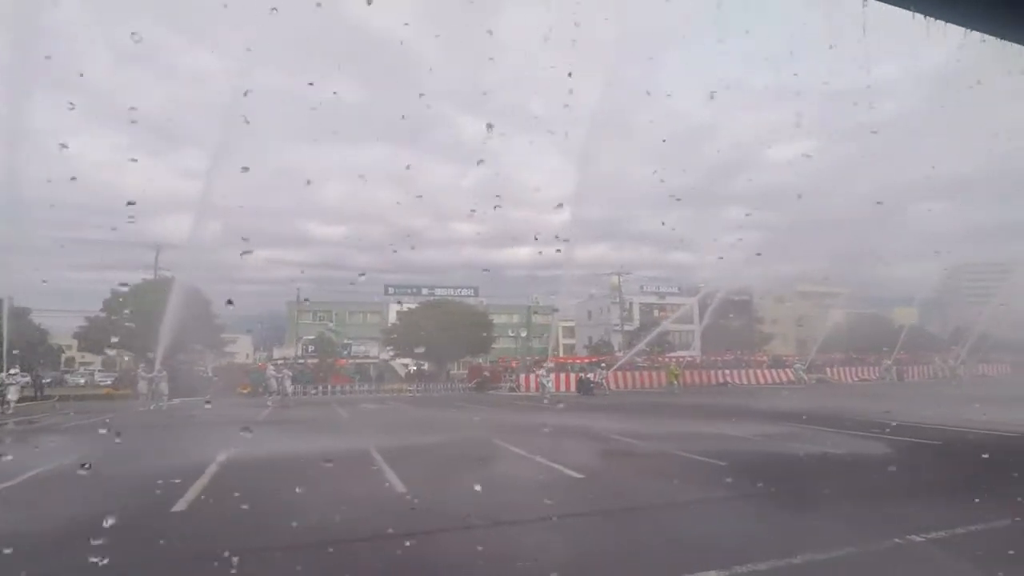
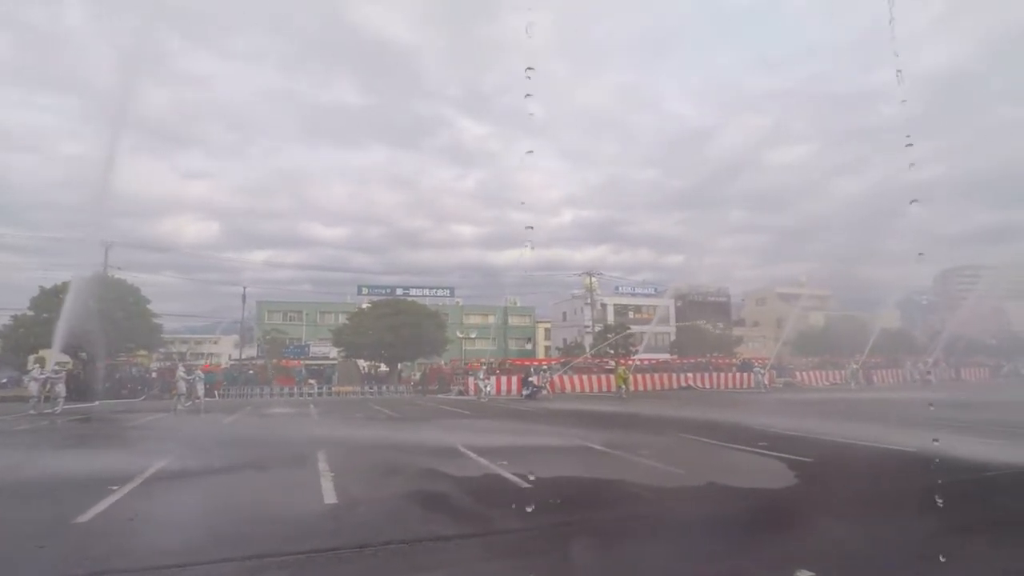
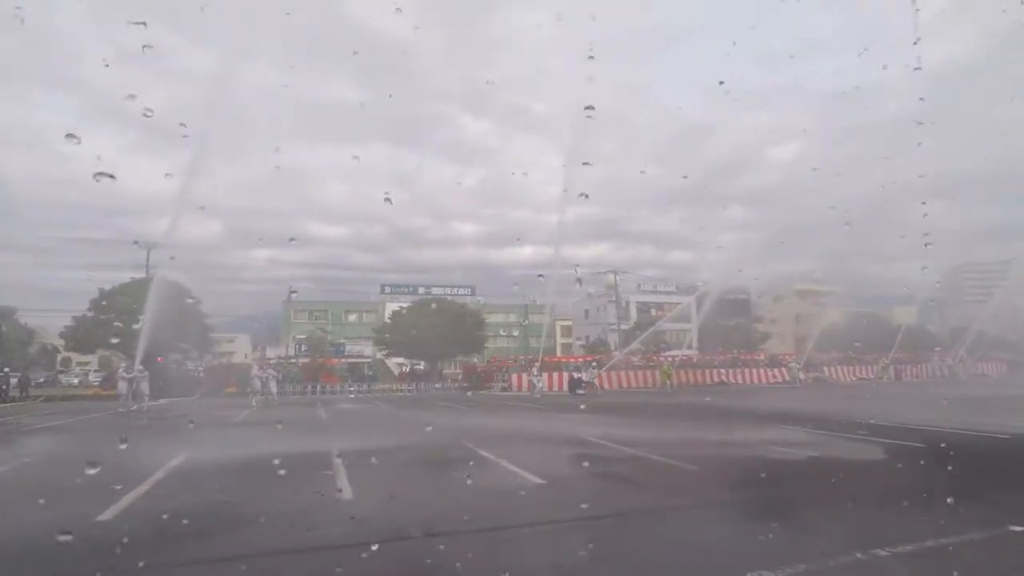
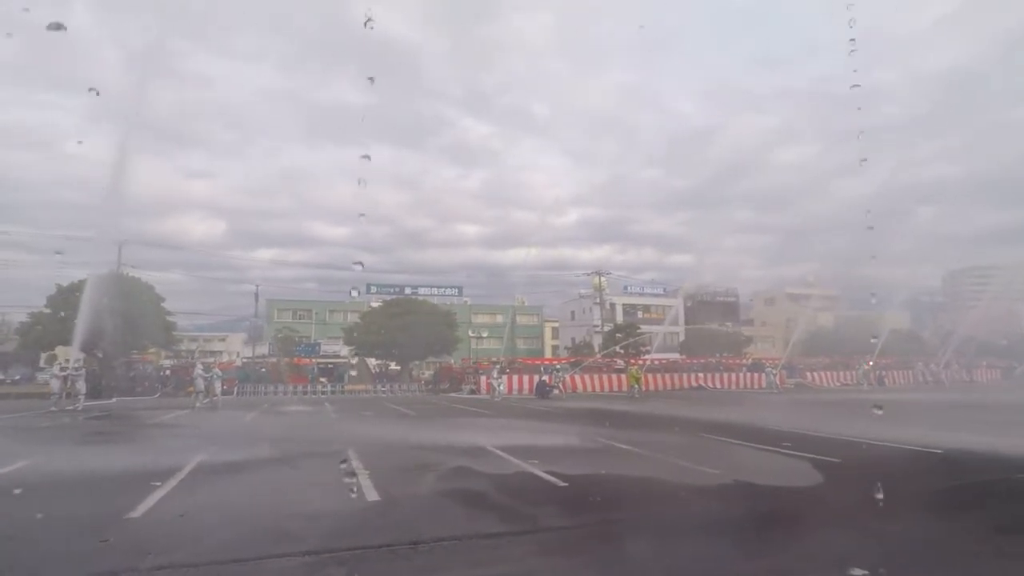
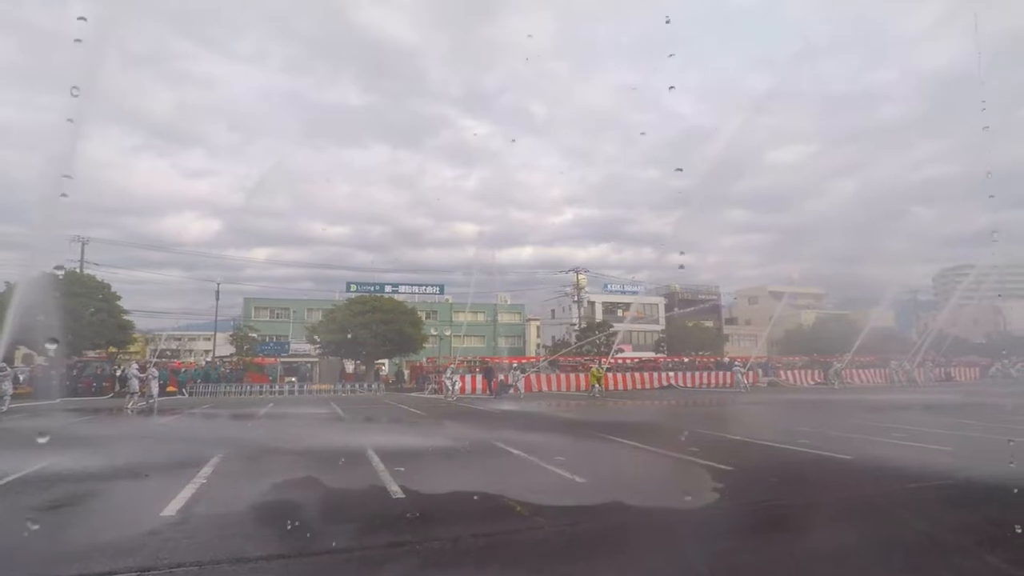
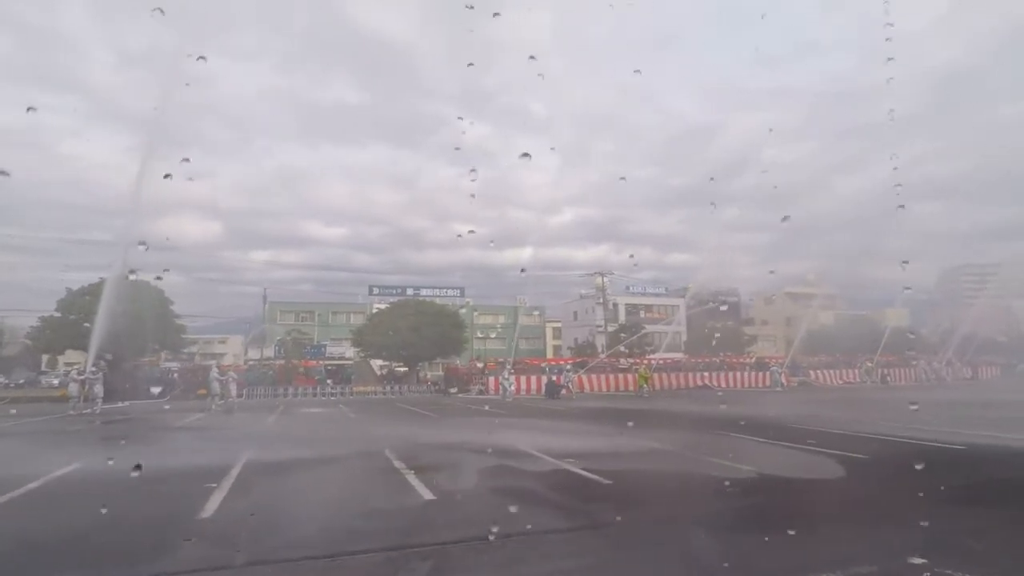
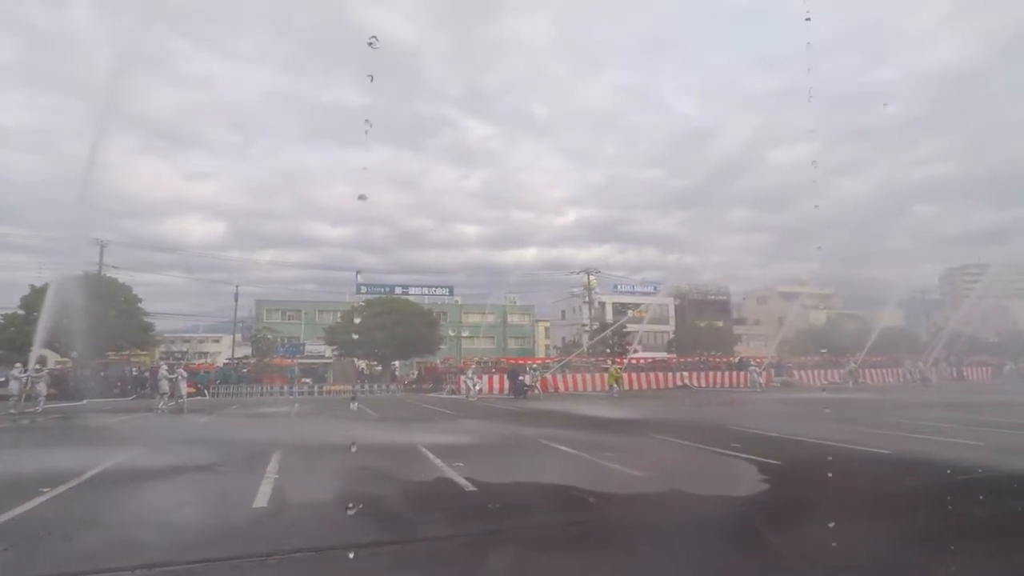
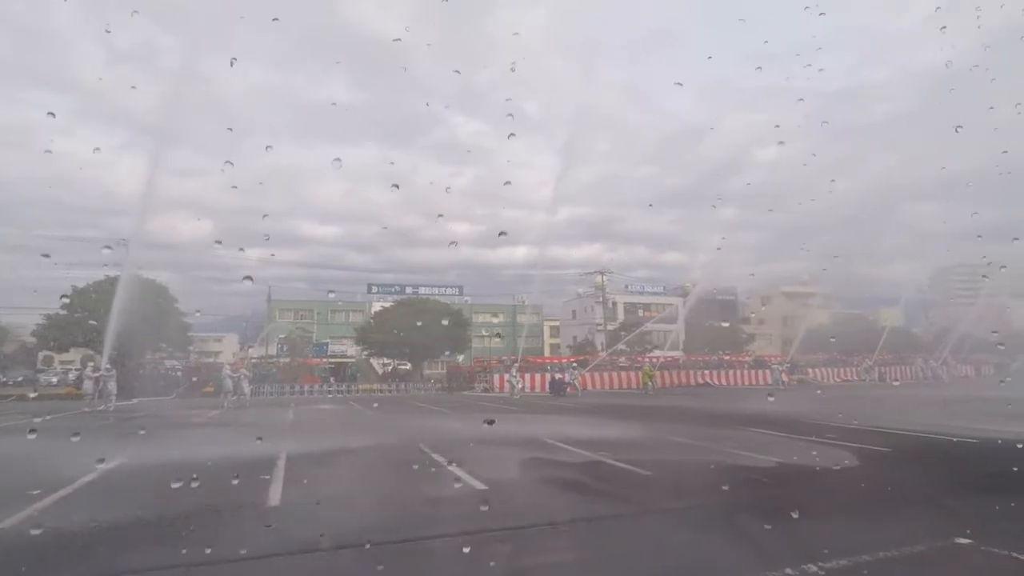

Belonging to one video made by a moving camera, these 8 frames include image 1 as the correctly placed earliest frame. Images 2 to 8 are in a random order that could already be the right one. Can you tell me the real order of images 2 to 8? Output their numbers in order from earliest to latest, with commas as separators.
3, 8, 6, 4, 2, 7, 5
